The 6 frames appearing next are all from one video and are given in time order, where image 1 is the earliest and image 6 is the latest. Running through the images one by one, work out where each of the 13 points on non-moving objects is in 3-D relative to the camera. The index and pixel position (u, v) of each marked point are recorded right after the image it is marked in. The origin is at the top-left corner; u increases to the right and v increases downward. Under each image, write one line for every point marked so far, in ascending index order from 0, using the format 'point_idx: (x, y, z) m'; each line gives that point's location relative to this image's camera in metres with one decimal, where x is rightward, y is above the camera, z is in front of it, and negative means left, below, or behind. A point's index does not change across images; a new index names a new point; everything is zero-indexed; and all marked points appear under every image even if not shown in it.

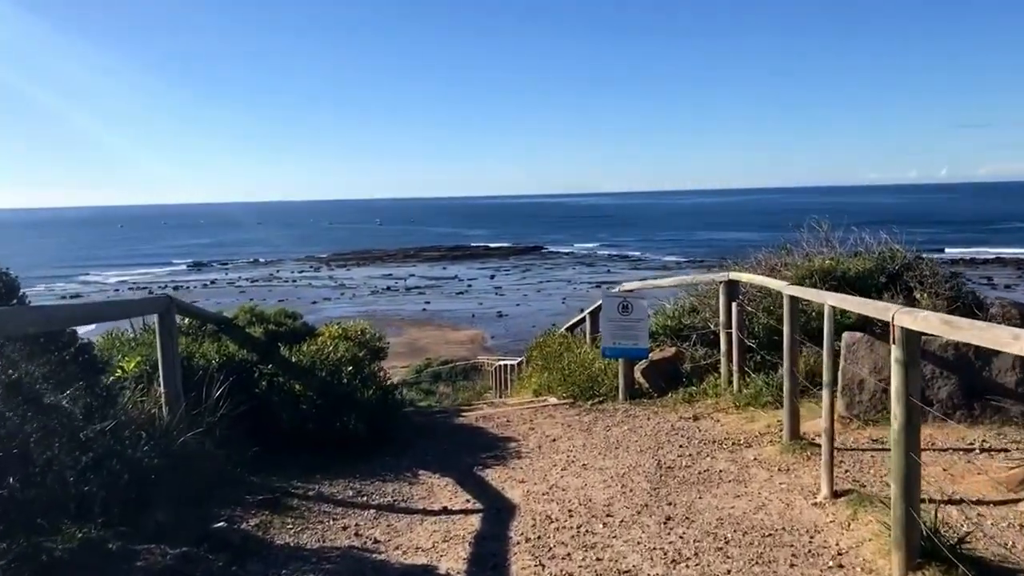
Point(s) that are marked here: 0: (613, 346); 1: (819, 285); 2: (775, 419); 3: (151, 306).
0: (+0.9, -0.6, +8.0) m
1: (+2.9, 0.0, +7.8) m
2: (+2.0, -1.0, +6.3) m
3: (-2.3, -0.1, +5.3) m
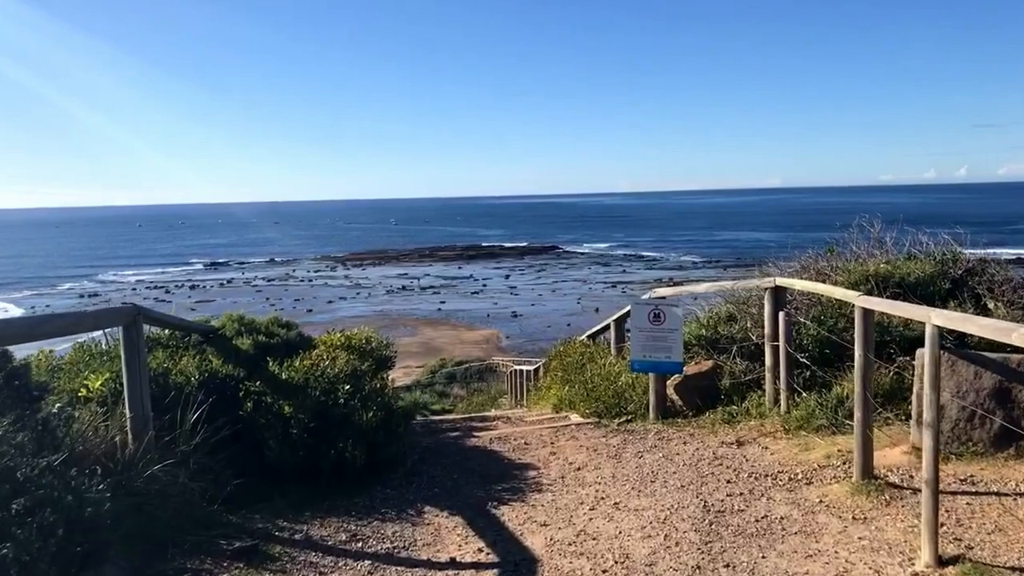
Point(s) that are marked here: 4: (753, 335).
0: (+1.1, -0.6, +7.2) m
1: (+3.0, 0.0, +7.0) m
2: (+2.1, -1.0, +5.4) m
3: (-2.2, -0.2, +4.6) m
4: (+2.1, -0.4, +7.3) m
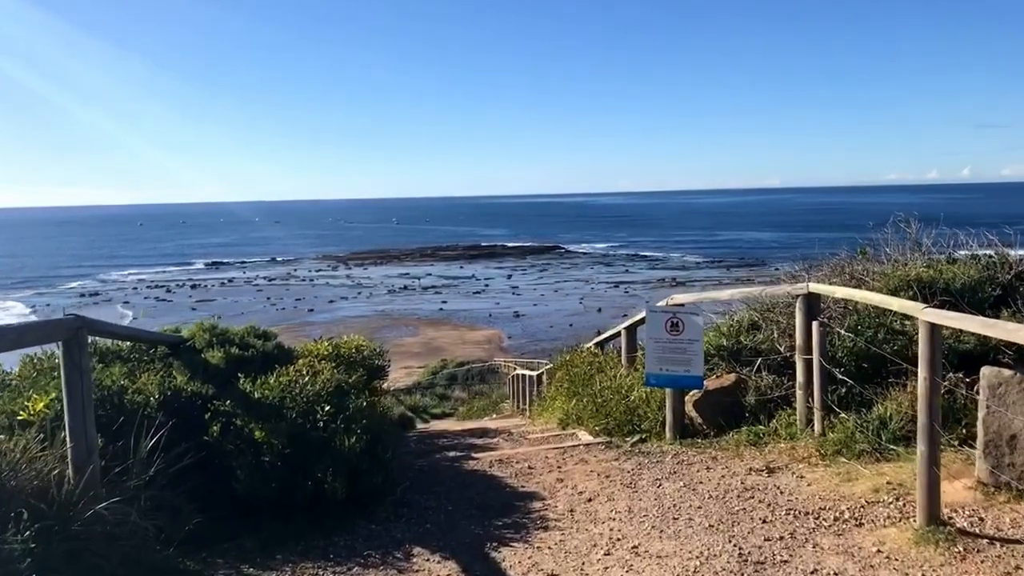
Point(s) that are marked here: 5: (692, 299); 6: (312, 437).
0: (+1.1, -0.7, +6.5) m
1: (+3.0, -0.1, +6.3) m
2: (+2.1, -1.1, +4.8) m
3: (-2.2, -0.2, +3.9) m
4: (+2.1, -0.5, +6.7) m
5: (+1.4, -0.1, +6.8) m
6: (-1.2, -0.9, +4.9) m
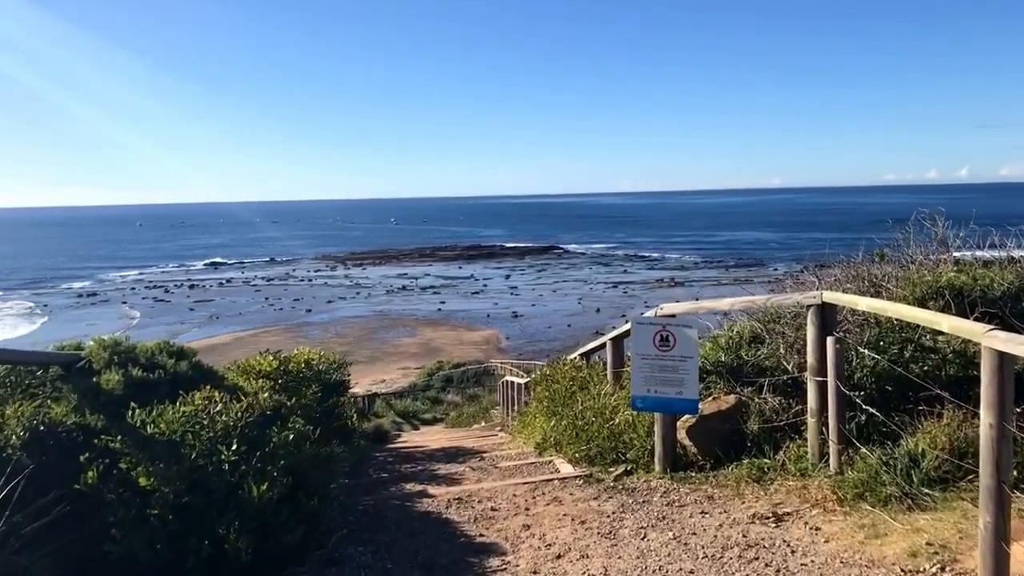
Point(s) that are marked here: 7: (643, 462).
0: (+0.9, -0.7, +5.6) m
1: (+2.8, -0.1, +5.4) m
2: (+1.9, -1.1, +3.8) m
3: (-2.4, -0.3, +3.0) m
4: (+1.9, -0.5, +5.7) m
5: (+1.2, -0.1, +5.8) m
6: (-1.4, -0.9, +4.0) m
7: (+0.9, -1.2, +5.8) m
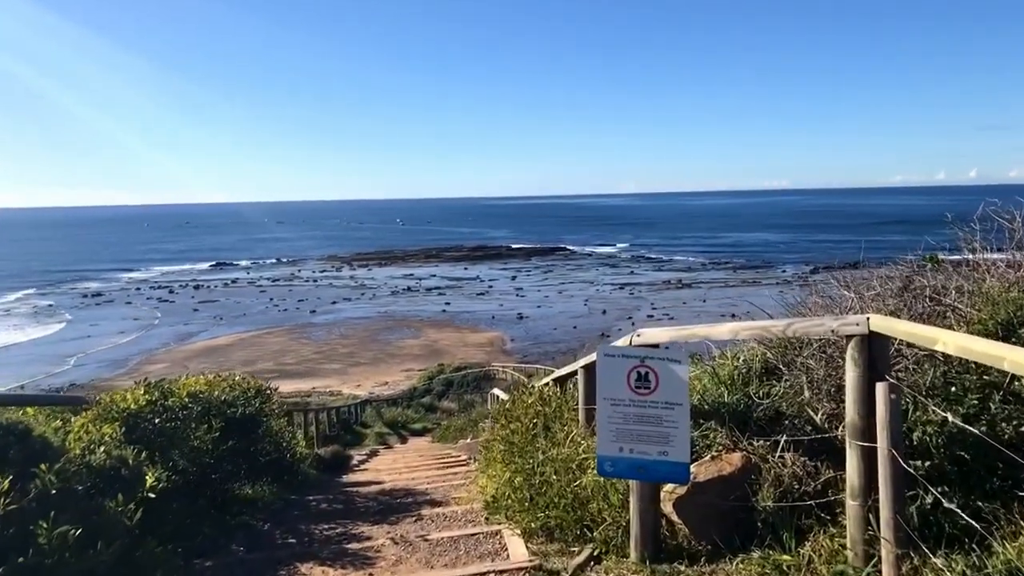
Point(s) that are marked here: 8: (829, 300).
0: (+0.5, -0.8, +4.0) m
1: (+2.4, -0.2, +3.8) m
2: (+1.5, -1.2, +2.3) m
3: (-2.8, -0.3, +1.5) m
4: (+1.5, -0.6, +4.2) m
5: (+0.8, -0.2, +4.3) m
6: (-1.8, -1.0, +2.4) m
7: (+0.5, -1.3, +4.2) m
8: (+2.1, -0.1, +5.5) m
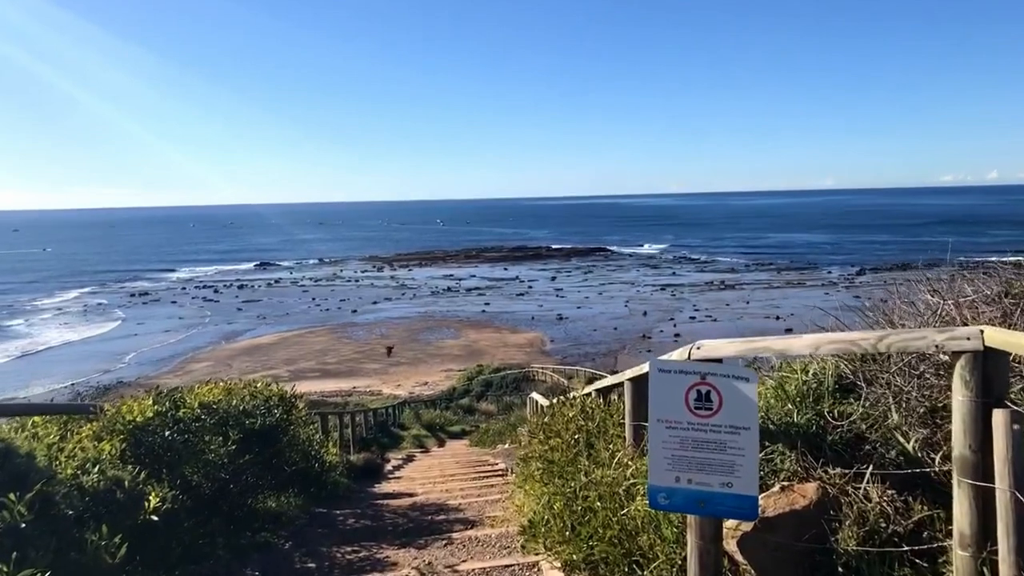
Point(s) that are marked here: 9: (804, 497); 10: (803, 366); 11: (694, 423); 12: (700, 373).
0: (+0.7, -0.8, +3.4) m
1: (+2.6, -0.2, +3.1) m
2: (+1.5, -1.2, +1.7) m
3: (-2.8, -0.3, +1.1) m
4: (+1.7, -0.6, +3.6) m
5: (+1.0, -0.3, +3.7) m
6: (-1.7, -1.0, +2.0) m
7: (+0.7, -1.3, +3.7) m
8: (+2.3, -0.1, +4.8) m
9: (+1.2, -0.9, +3.5) m
10: (+1.5, -0.4, +4.4) m
11: (+0.7, -0.5, +3.4) m
12: (+0.8, -0.3, +3.4) m
